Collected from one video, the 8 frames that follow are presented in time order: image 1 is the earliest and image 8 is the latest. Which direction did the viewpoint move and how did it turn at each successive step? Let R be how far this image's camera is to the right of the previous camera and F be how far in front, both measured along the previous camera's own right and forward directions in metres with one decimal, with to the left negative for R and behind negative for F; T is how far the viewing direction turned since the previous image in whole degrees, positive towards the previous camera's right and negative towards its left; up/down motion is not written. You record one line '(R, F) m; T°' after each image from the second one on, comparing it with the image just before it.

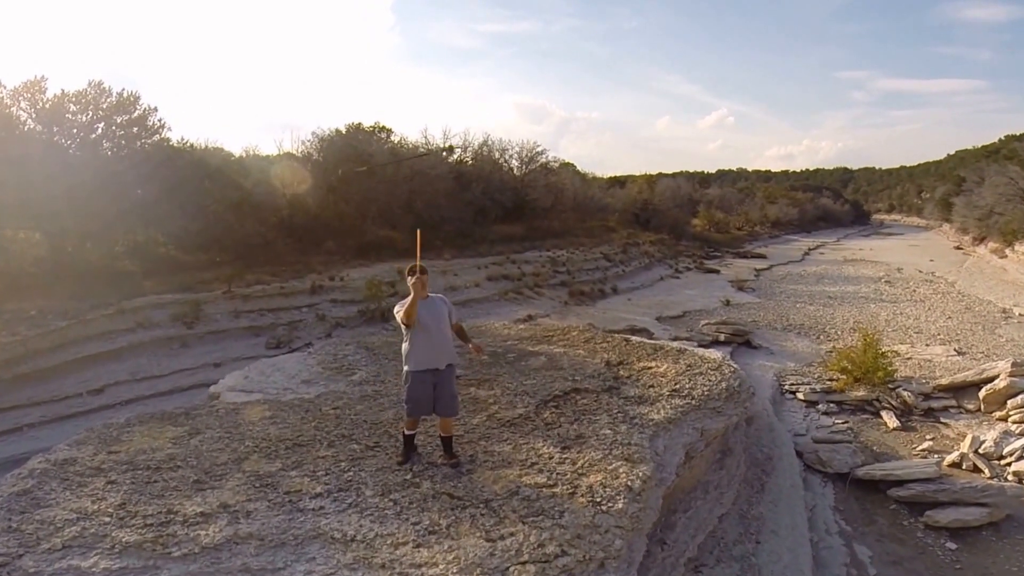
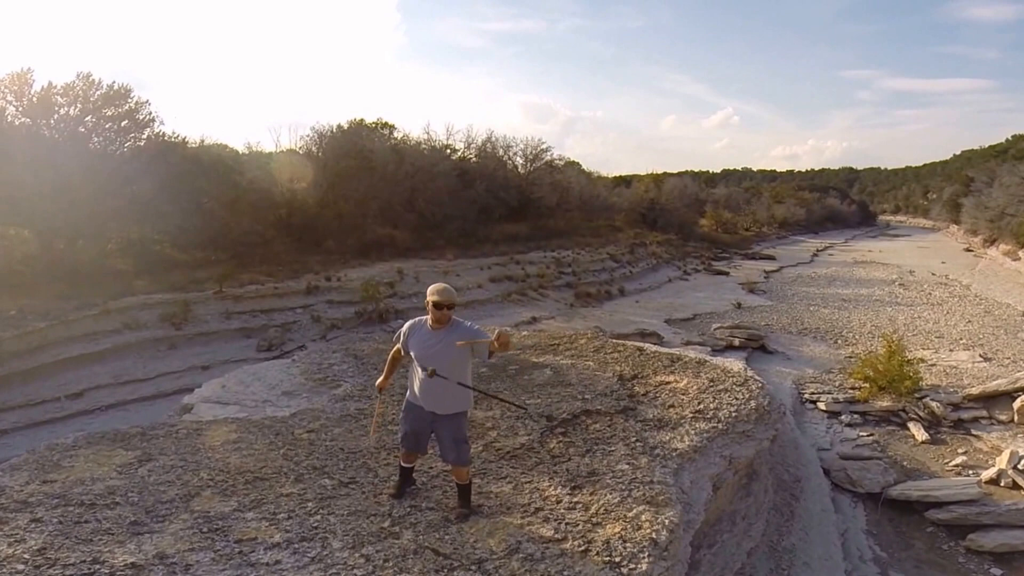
(0.0, +0.9) m; 0°
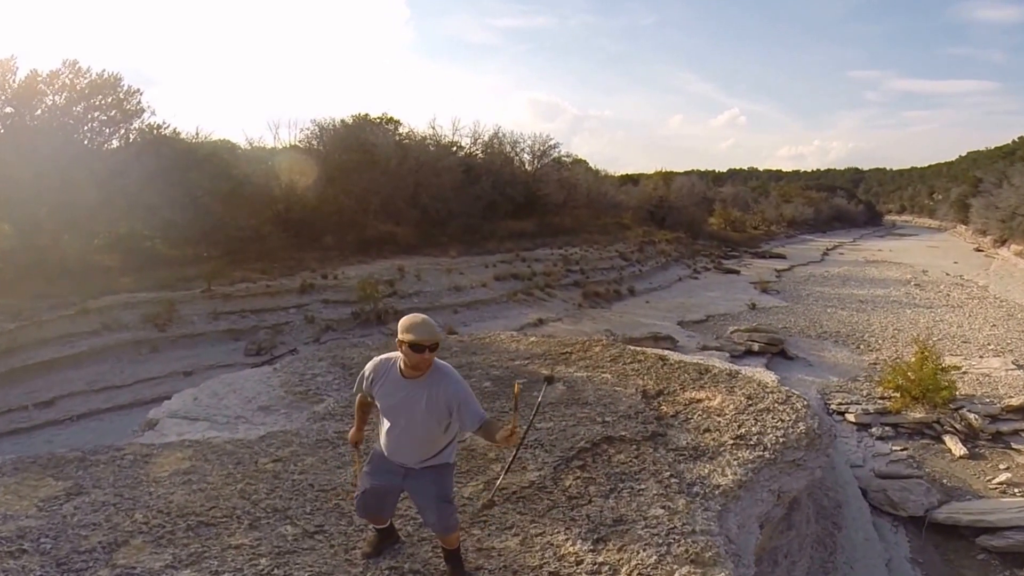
(0.0, +1.0) m; 0°
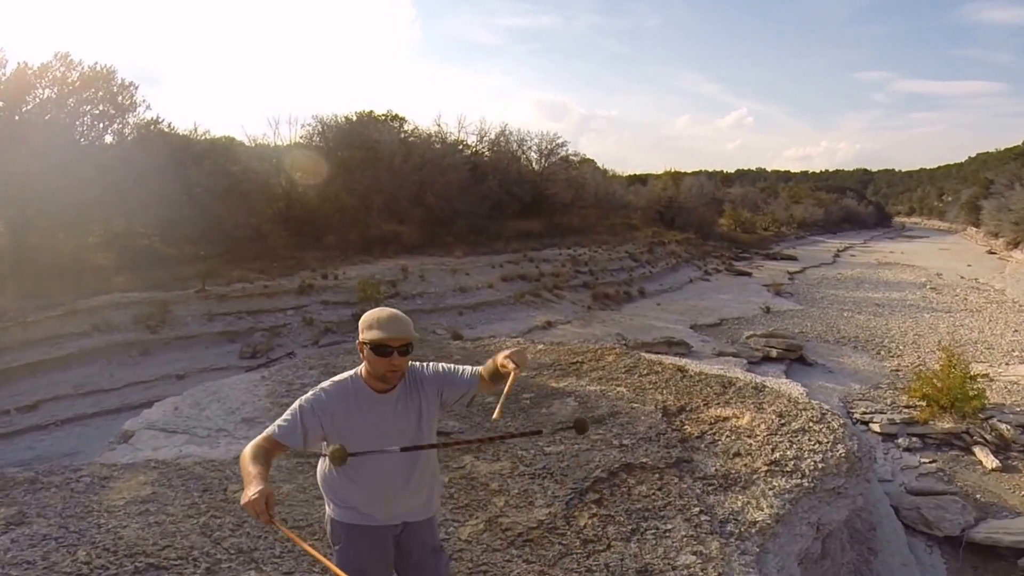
(0.0, +0.7) m; 0°
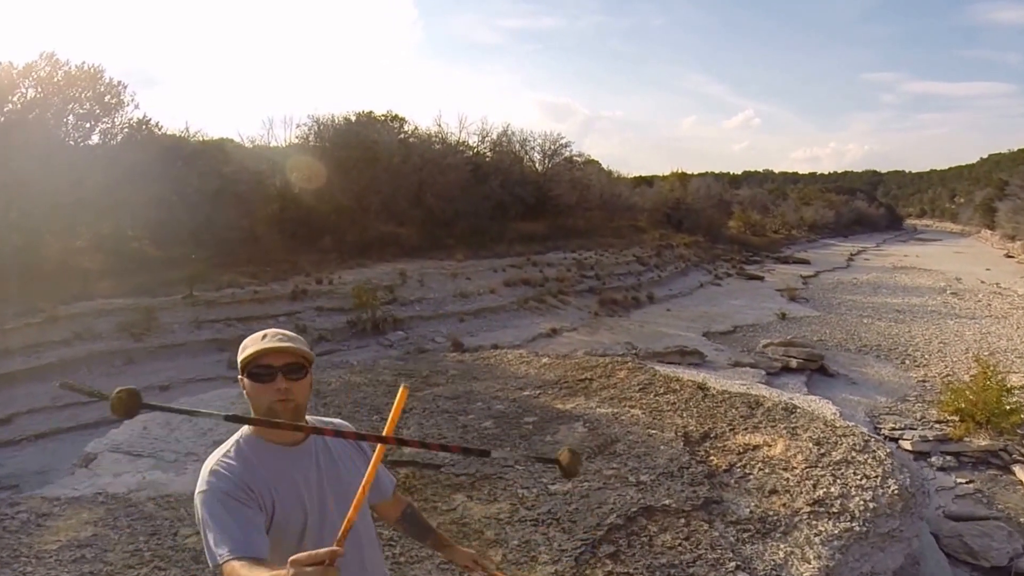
(0.0, +0.7) m; -1°
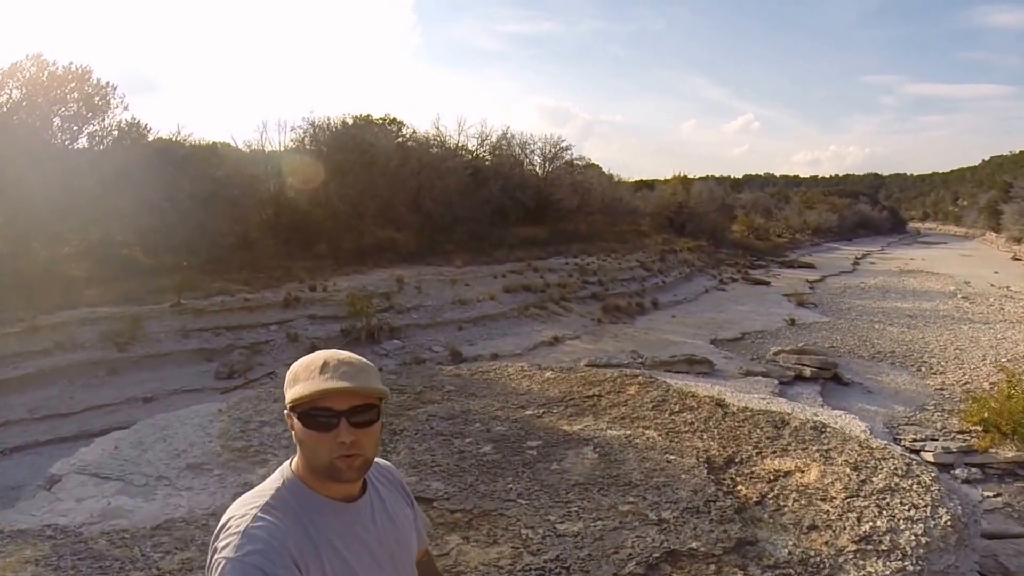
(0.0, +0.6) m; 0°
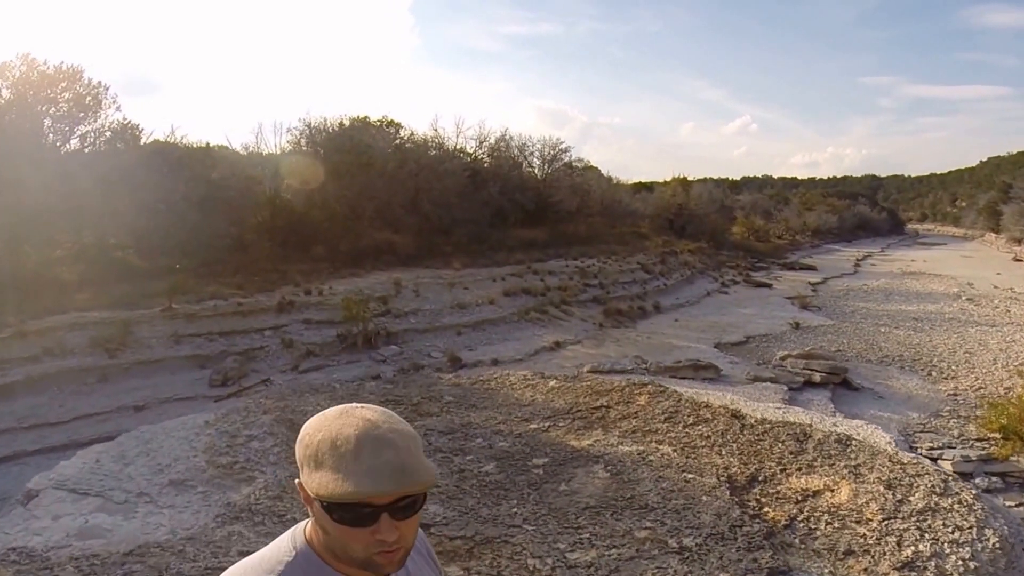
(0.0, +0.3) m; 0°
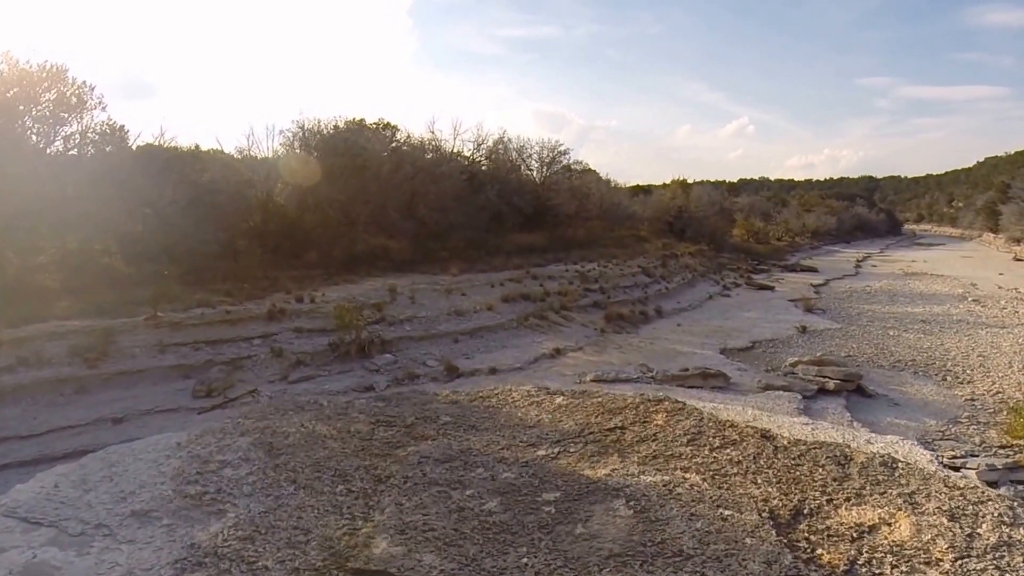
(-0.1, +0.6) m; 0°
